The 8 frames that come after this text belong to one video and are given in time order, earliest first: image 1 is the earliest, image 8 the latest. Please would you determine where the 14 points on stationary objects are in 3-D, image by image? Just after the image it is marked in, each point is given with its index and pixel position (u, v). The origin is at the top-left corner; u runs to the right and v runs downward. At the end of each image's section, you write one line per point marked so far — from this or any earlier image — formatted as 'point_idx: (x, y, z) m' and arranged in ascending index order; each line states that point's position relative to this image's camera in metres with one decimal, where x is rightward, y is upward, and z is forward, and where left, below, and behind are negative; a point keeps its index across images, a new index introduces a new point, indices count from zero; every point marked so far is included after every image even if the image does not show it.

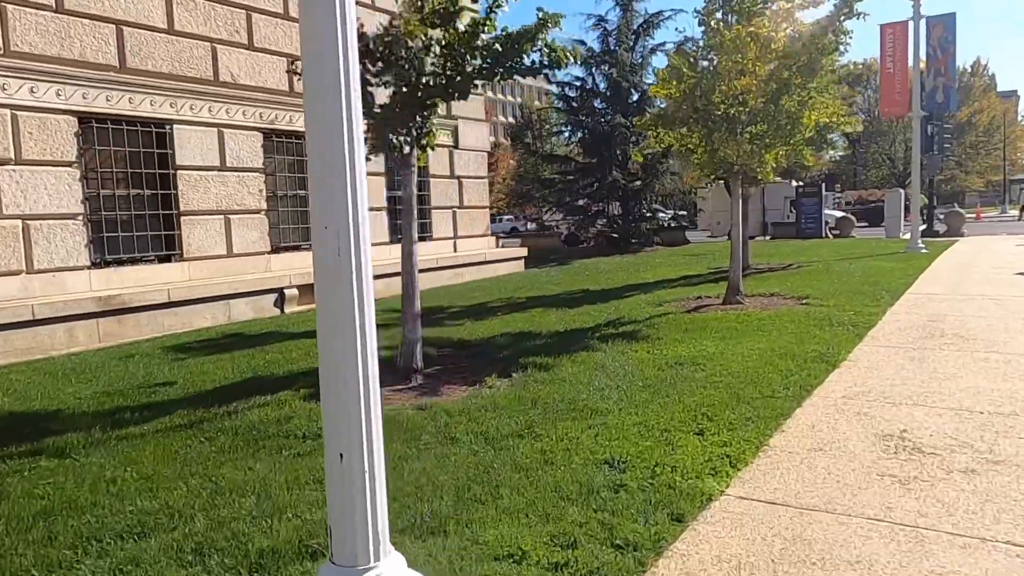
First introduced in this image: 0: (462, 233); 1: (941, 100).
0: (-1.2, +1.3, +18.0) m
1: (+10.3, +4.6, +18.6) m
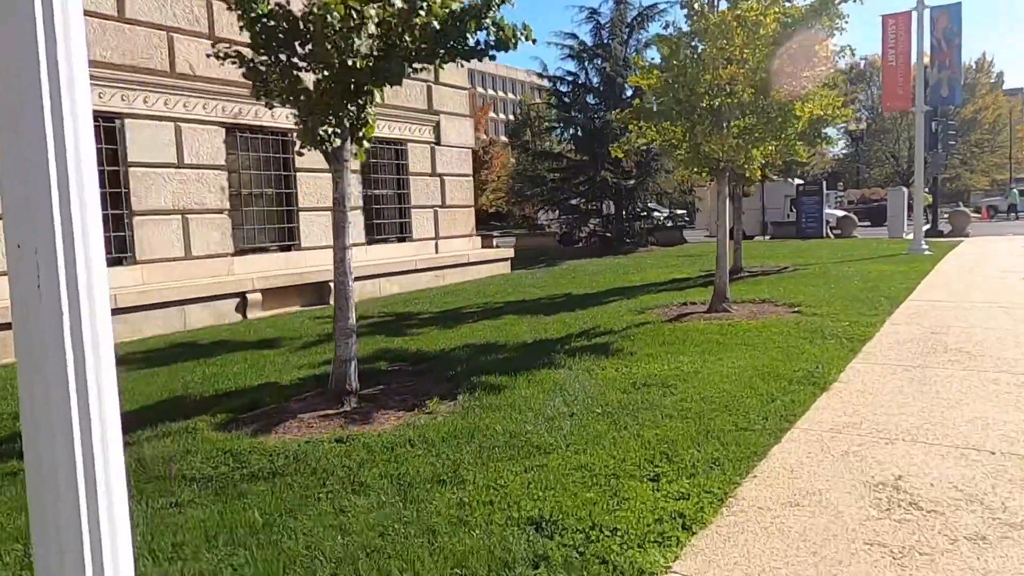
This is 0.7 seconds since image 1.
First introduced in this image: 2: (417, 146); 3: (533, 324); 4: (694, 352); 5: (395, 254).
0: (-1.5, +1.2, +17.2) m
1: (+9.9, +4.5, +17.8) m
2: (-2.0, +3.0, +16.5) m
3: (+0.3, -0.5, +9.6) m
4: (+1.6, -0.6, +6.9) m
5: (-2.4, +0.7, +15.8) m
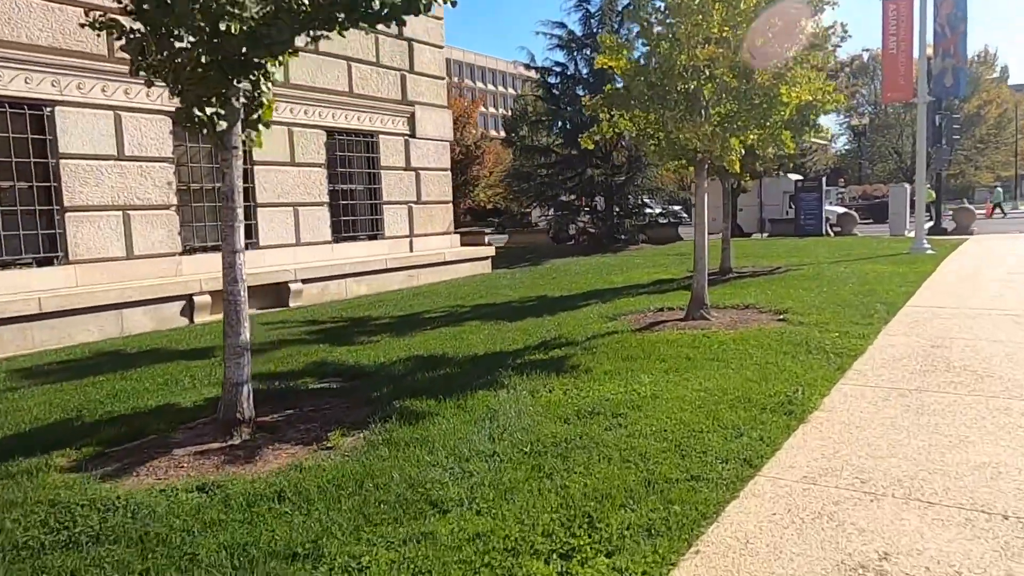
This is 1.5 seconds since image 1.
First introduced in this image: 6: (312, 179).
0: (-2.0, +1.2, +16.3) m
1: (+9.5, +4.5, +16.8) m
2: (-2.5, +3.0, +15.6) m
3: (-0.2, -0.5, +8.7) m
4: (+1.1, -0.6, +6.0) m
5: (-2.8, +0.7, +14.9) m
6: (-3.6, +1.9, +13.8) m
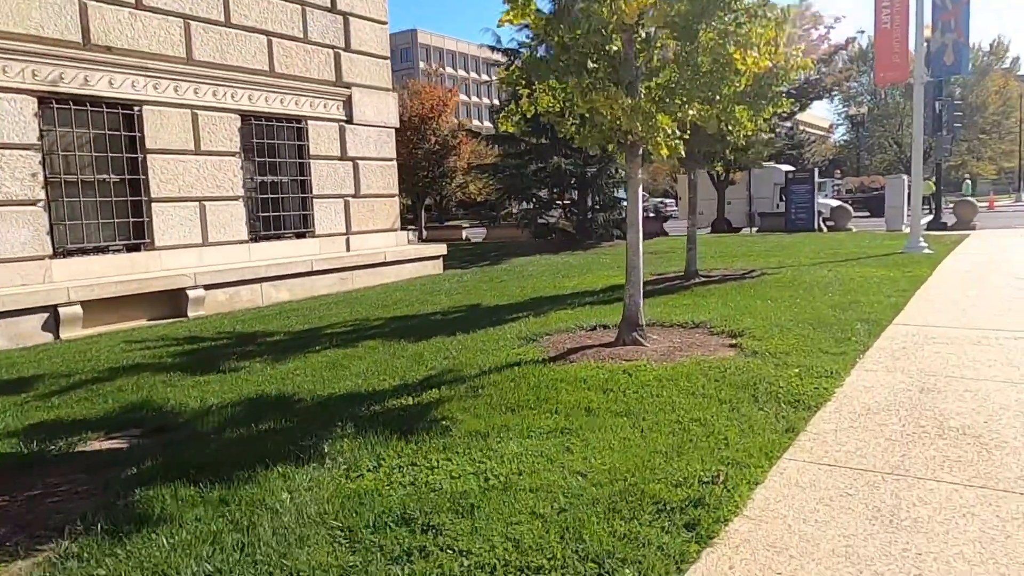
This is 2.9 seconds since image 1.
0: (-2.9, +1.1, +14.7) m
1: (+8.5, +4.4, +15.1) m
2: (-3.4, +3.0, +13.9) m
3: (-1.2, -0.6, +7.0) m
4: (+0.1, -0.8, +4.3) m
5: (-3.8, +0.6, +13.3) m
6: (-4.6, +1.9, +12.2) m
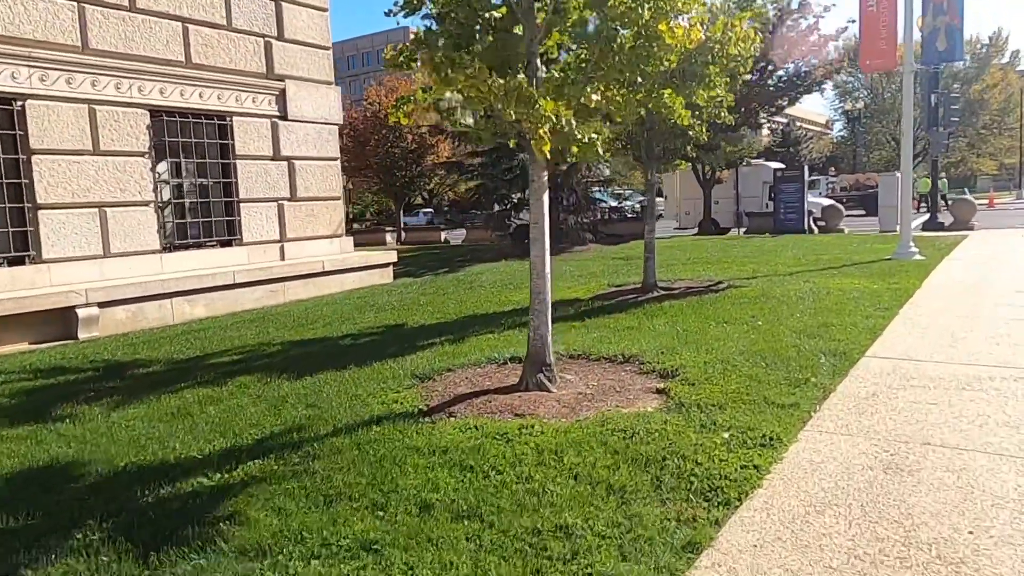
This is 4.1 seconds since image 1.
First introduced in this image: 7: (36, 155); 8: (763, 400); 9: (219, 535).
0: (-3.8, +0.9, +13.4) m
1: (+7.7, +4.3, +13.8) m
2: (-4.3, +2.7, +12.6) m
3: (-2.0, -0.9, +5.7) m
4: (-0.7, -1.0, +3.0) m
5: (-4.7, +0.4, +12.0) m
6: (-5.4, +1.6, +10.9) m
7: (-6.1, +1.7, +9.8) m
8: (+1.5, -0.7, +4.7) m
9: (-1.2, -1.0, +3.3) m
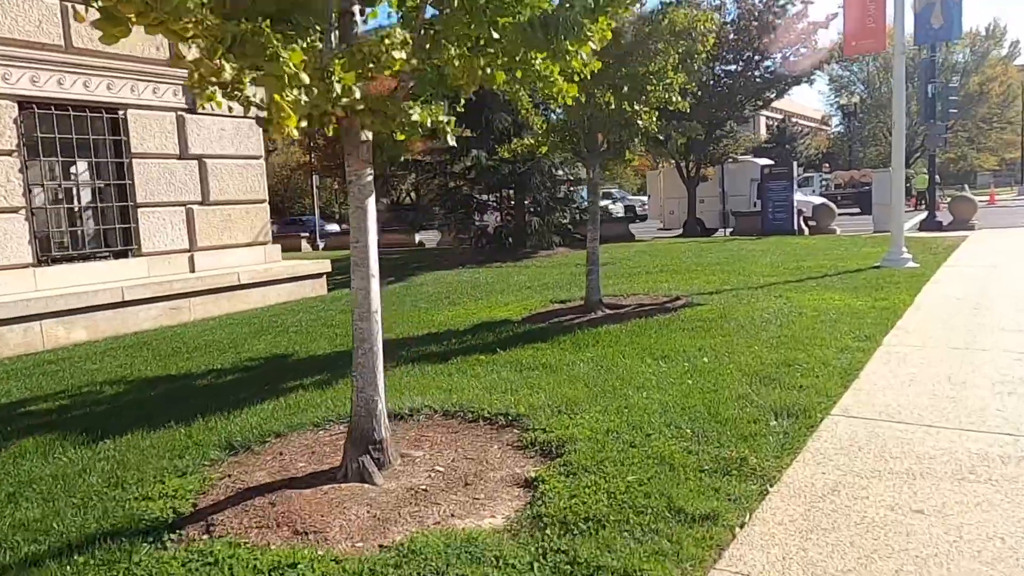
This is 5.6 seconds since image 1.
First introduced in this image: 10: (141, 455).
0: (-4.7, +0.7, +11.8) m
1: (+6.7, +4.1, +12.2) m
2: (-5.2, +2.5, +11.1) m
3: (-2.9, -1.1, +4.2) m
4: (-1.6, -1.2, +1.5) m
5: (-5.6, +0.1, +10.5) m
6: (-6.3, +1.4, +9.3) m
7: (-7.0, +1.4, +8.3) m
8: (+0.6, -0.9, +3.2) m
9: (-2.1, -1.3, +1.8) m
10: (-2.1, -1.0, +4.6) m
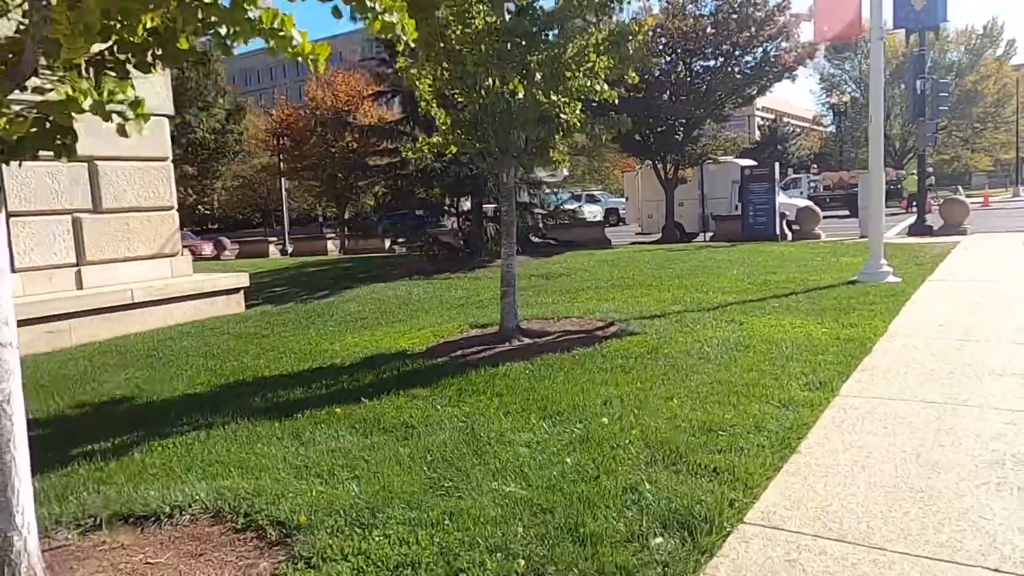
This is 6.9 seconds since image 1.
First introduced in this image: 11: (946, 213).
0: (-5.6, +0.4, +10.5) m
1: (+5.8, +3.9, +10.9) m
2: (-6.2, +2.2, +9.7) m
3: (-3.8, -1.3, +2.9) m
4: (-2.5, -1.5, +0.1) m
5: (-6.5, -0.1, +9.1) m
6: (-7.2, +1.1, +8.0) m
7: (-7.9, +1.2, +6.9) m
8: (-0.3, -1.1, +1.8) m
9: (-3.0, -1.5, +0.4) m
10: (-3.0, -1.2, +3.2) m
11: (+10.6, +1.8, +19.0) m
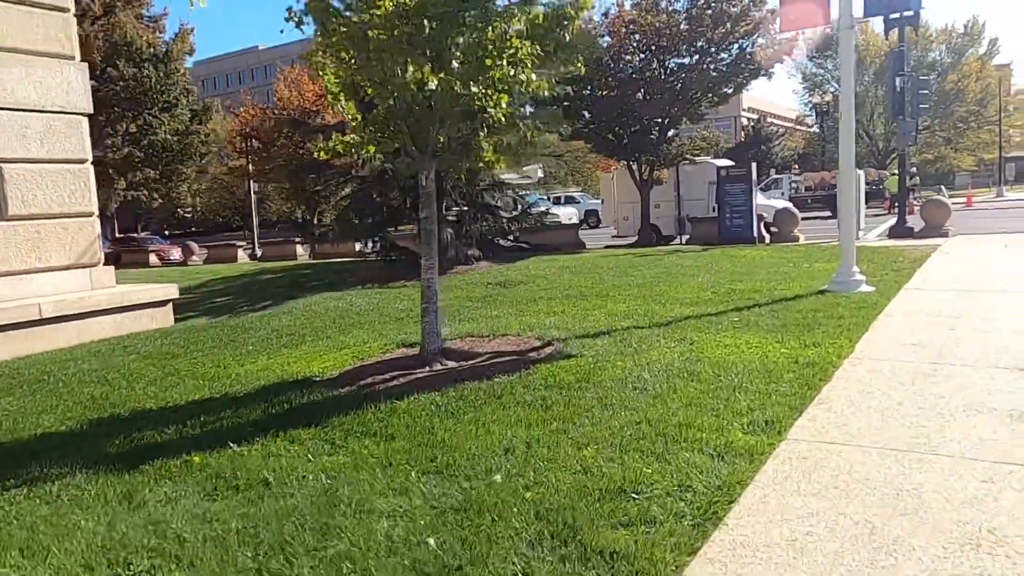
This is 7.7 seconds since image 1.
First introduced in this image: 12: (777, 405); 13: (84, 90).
0: (-6.3, +0.3, +9.6) m
1: (+5.1, +3.8, +10.2) m
2: (-6.8, +2.1, +8.8) m
3: (-4.4, -1.5, +2.0) m
4: (-3.0, -1.6, -0.7) m
5: (-7.2, -0.3, +8.2) m
6: (-7.9, +0.9, +7.1) m
7: (-8.6, +1.0, +6.0) m
8: (-0.8, -1.3, +1.0) m
9: (-3.6, -1.6, -0.4) m
10: (-3.6, -1.3, +2.4) m
11: (+9.8, +1.7, +18.3) m
12: (+1.6, -0.7, +4.6) m
13: (-5.8, +2.7, +10.5) m
